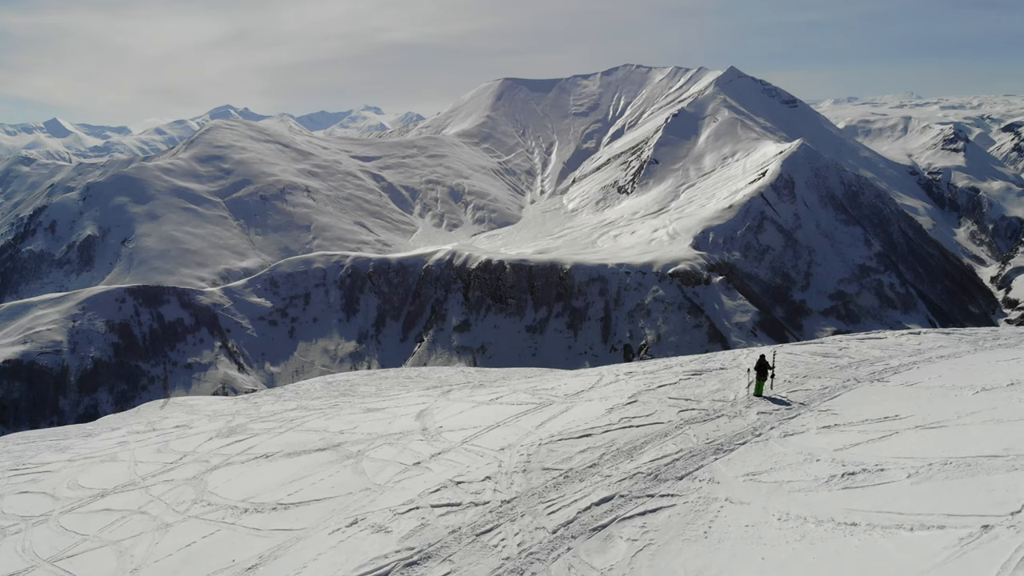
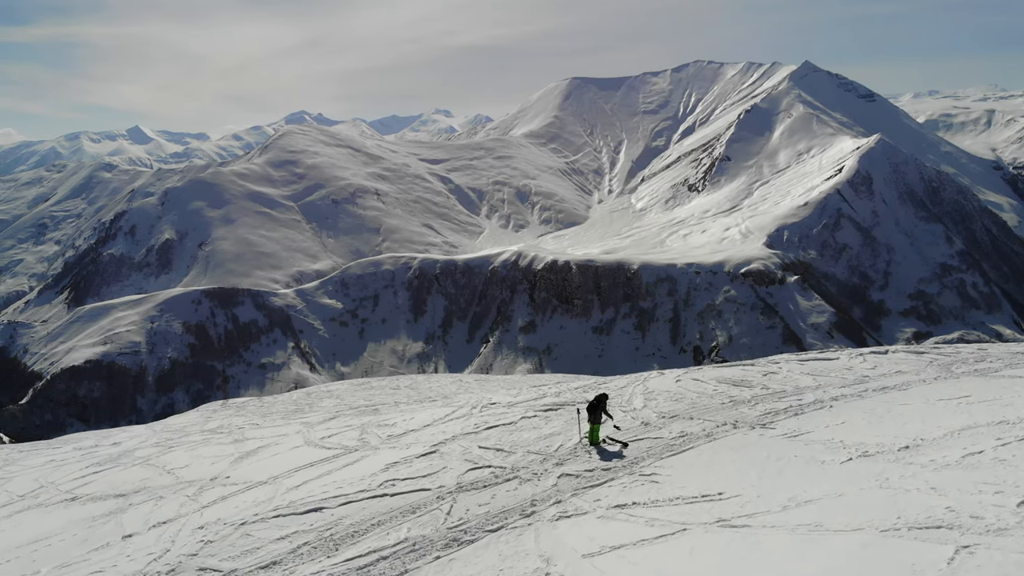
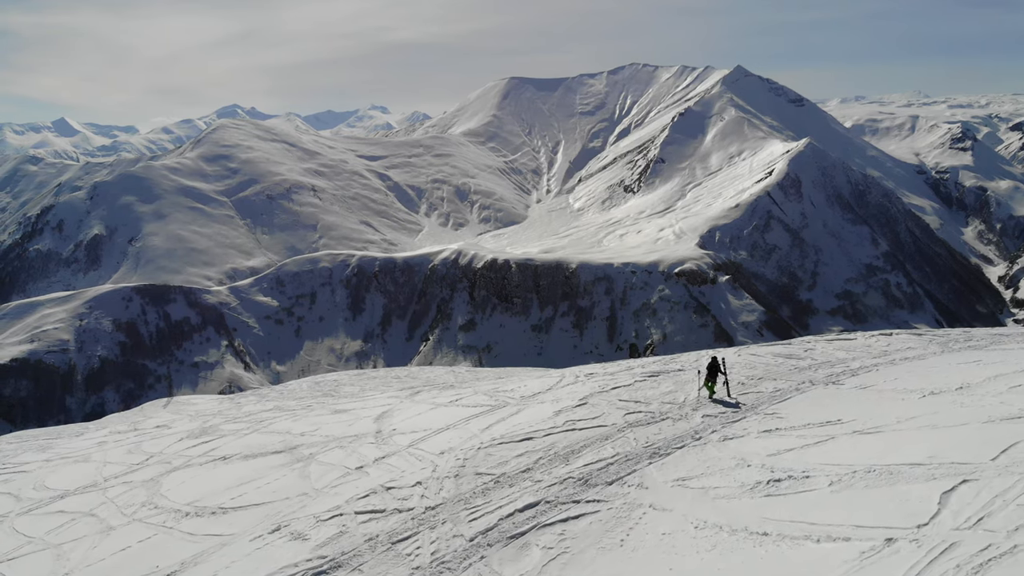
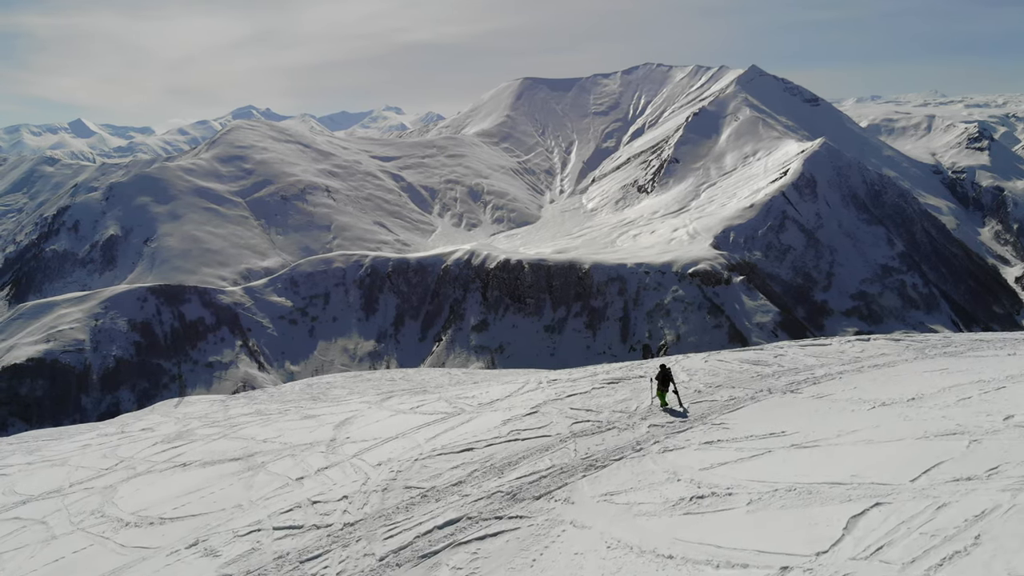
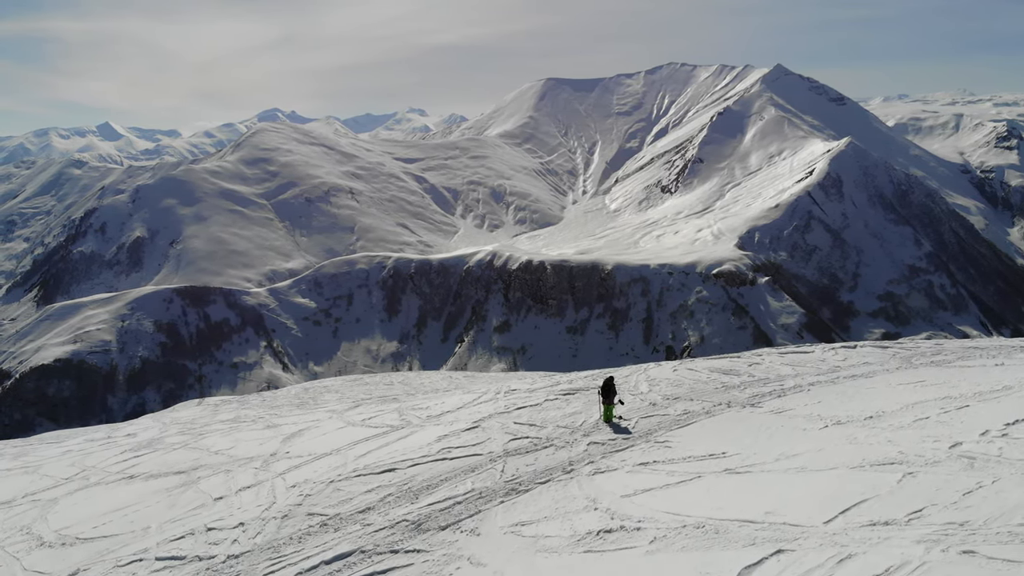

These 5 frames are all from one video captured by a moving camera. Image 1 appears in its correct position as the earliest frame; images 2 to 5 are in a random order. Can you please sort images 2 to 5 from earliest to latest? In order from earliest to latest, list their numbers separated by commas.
3, 4, 5, 2
